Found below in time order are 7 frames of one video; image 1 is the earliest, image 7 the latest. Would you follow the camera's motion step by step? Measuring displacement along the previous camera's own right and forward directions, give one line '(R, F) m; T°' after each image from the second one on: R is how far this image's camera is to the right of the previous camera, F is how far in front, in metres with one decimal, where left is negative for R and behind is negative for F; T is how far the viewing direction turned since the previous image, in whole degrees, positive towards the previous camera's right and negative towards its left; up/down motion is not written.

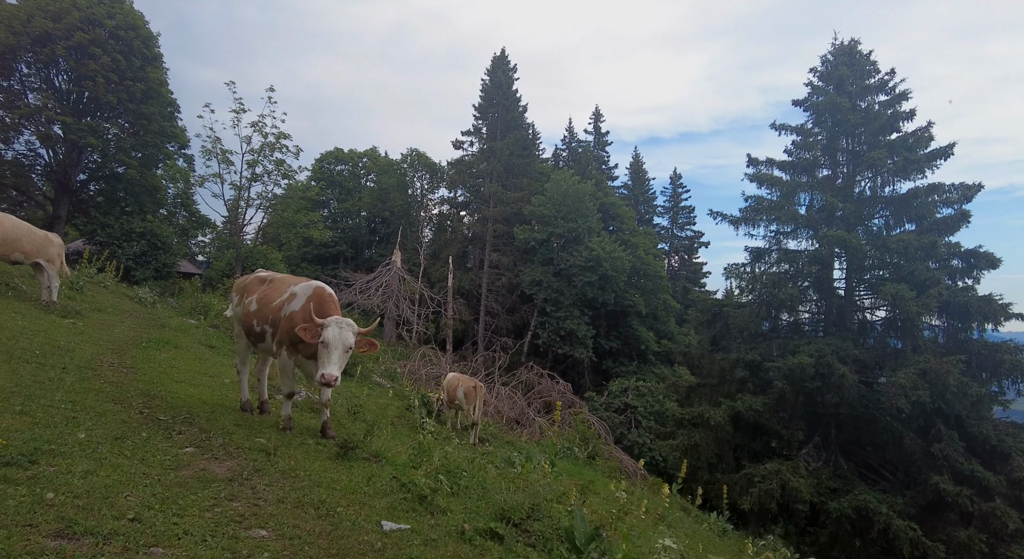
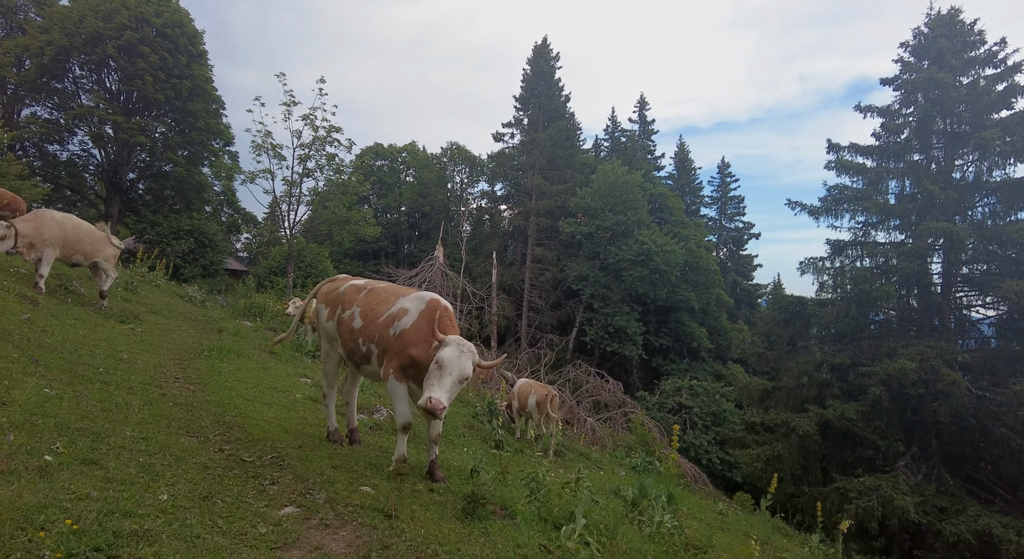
(-1.0, +1.0) m; -3°
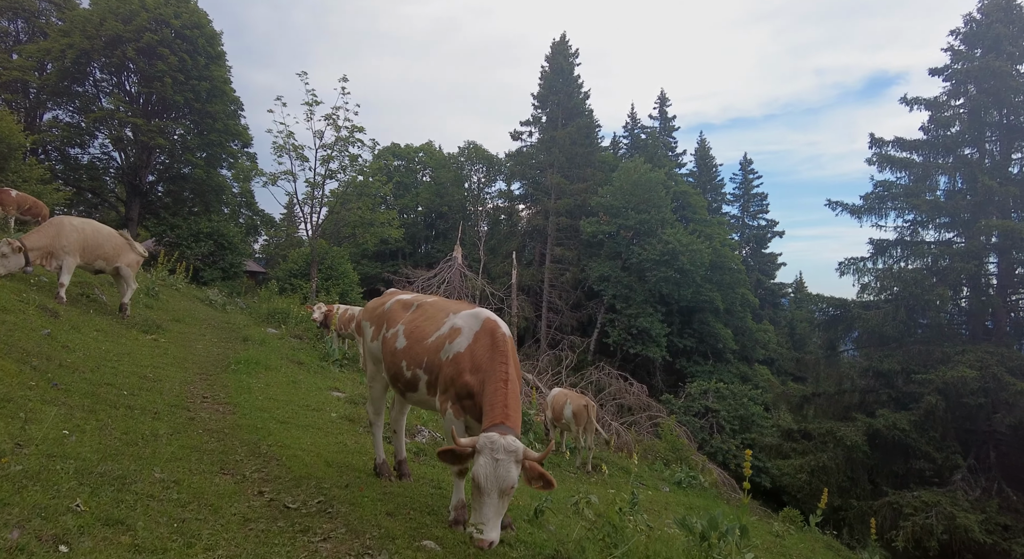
(-0.5, +0.6) m; -1°
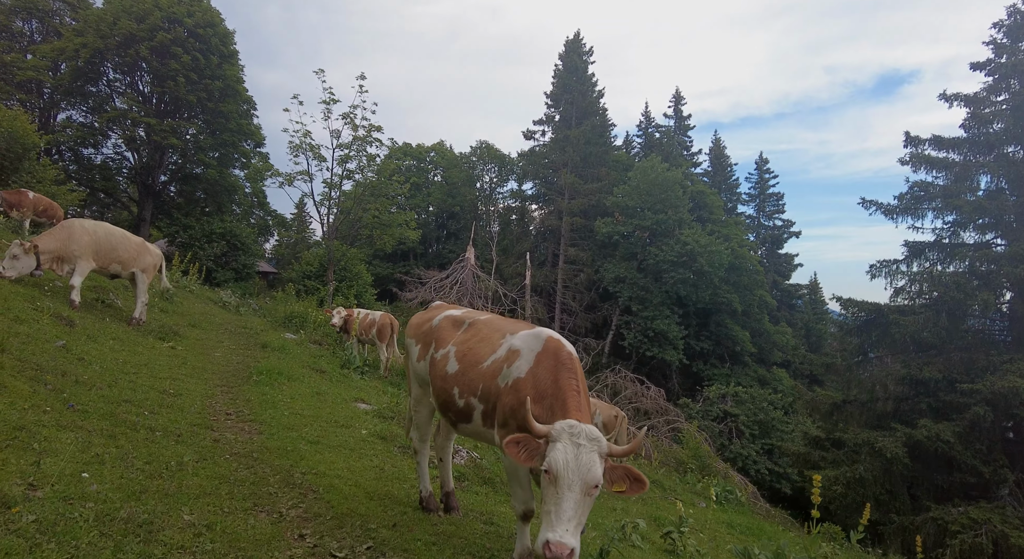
(-0.4, +0.5) m; -1°
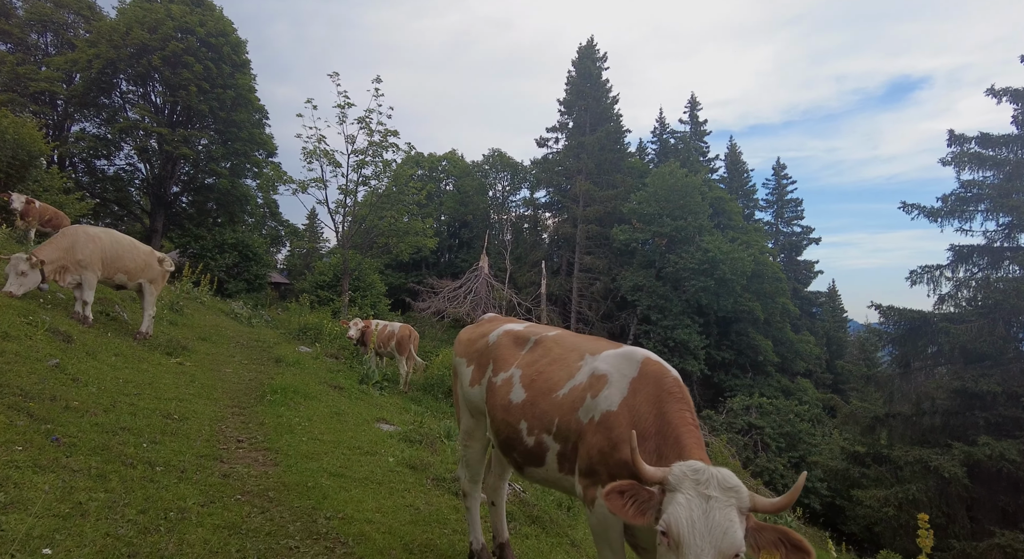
(-0.4, +0.8) m; -1°
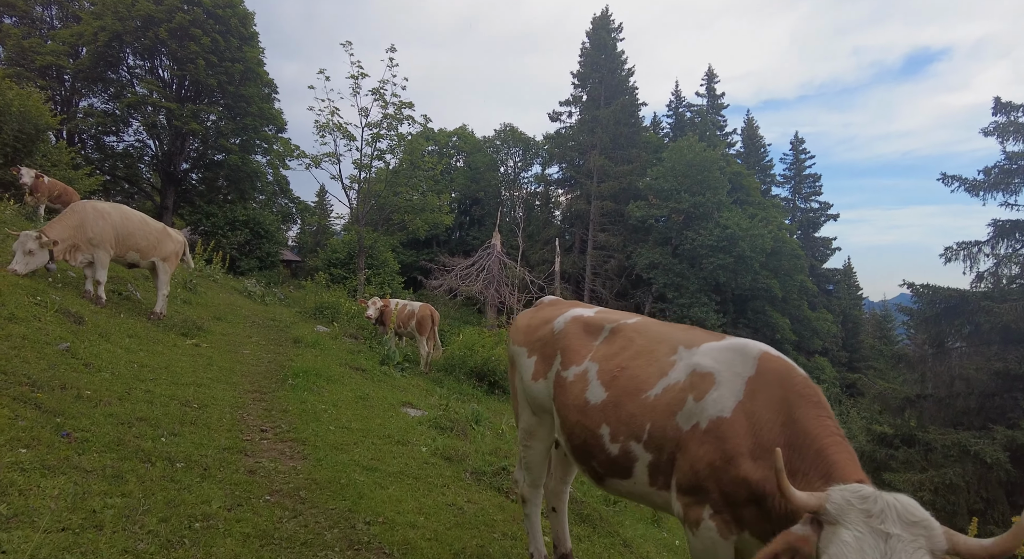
(-0.4, +0.5) m; -1°
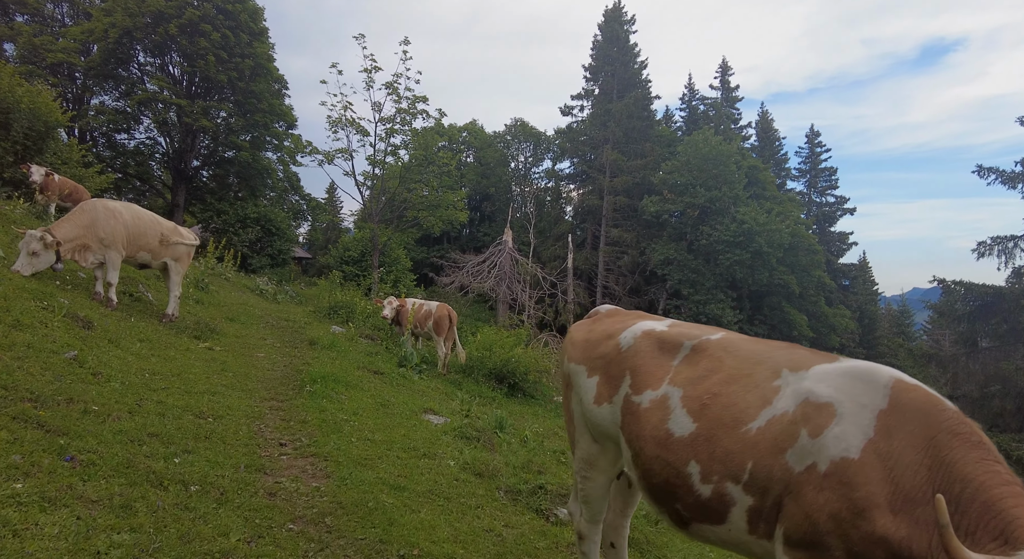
(-0.3, +0.4) m; -1°
